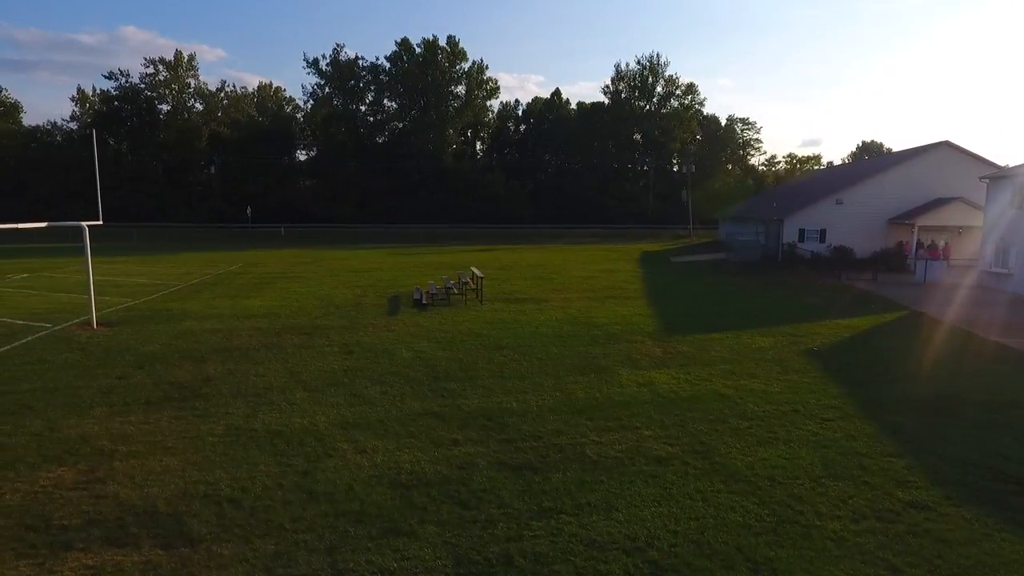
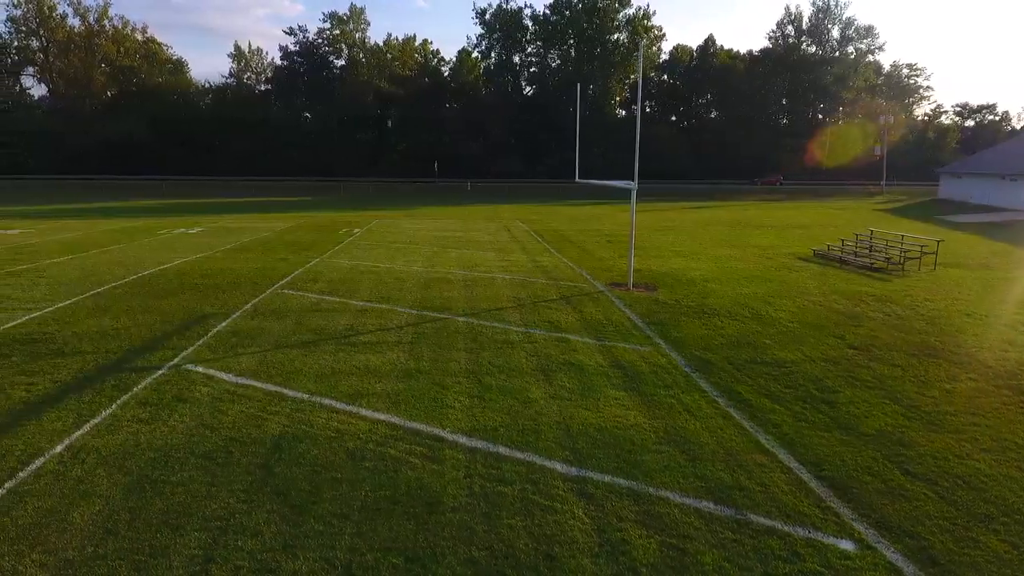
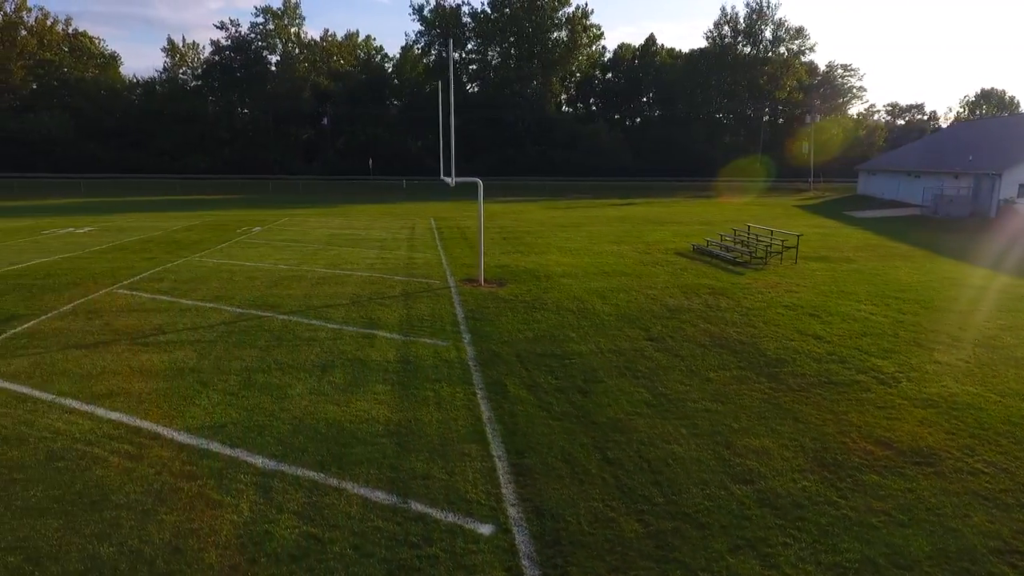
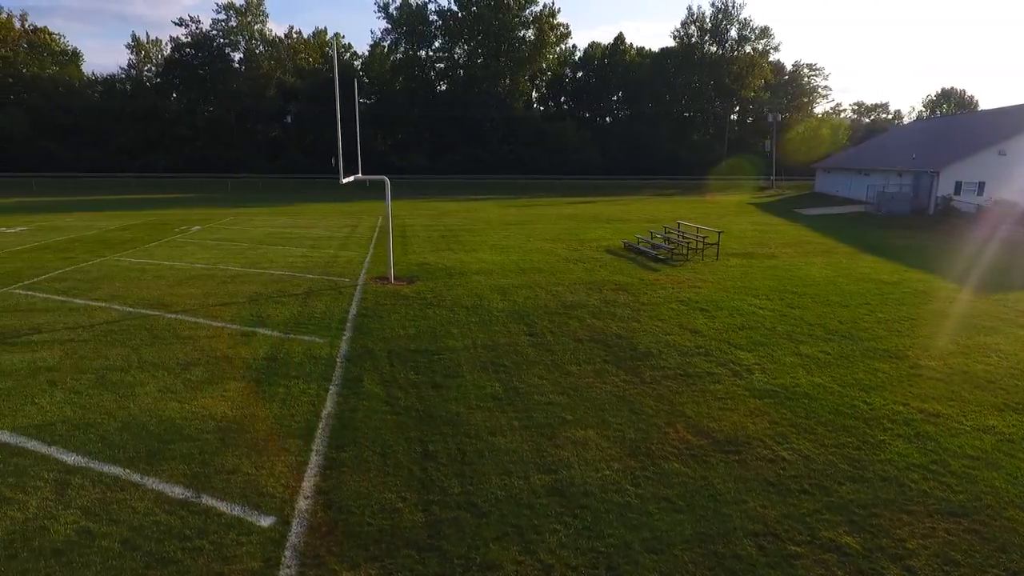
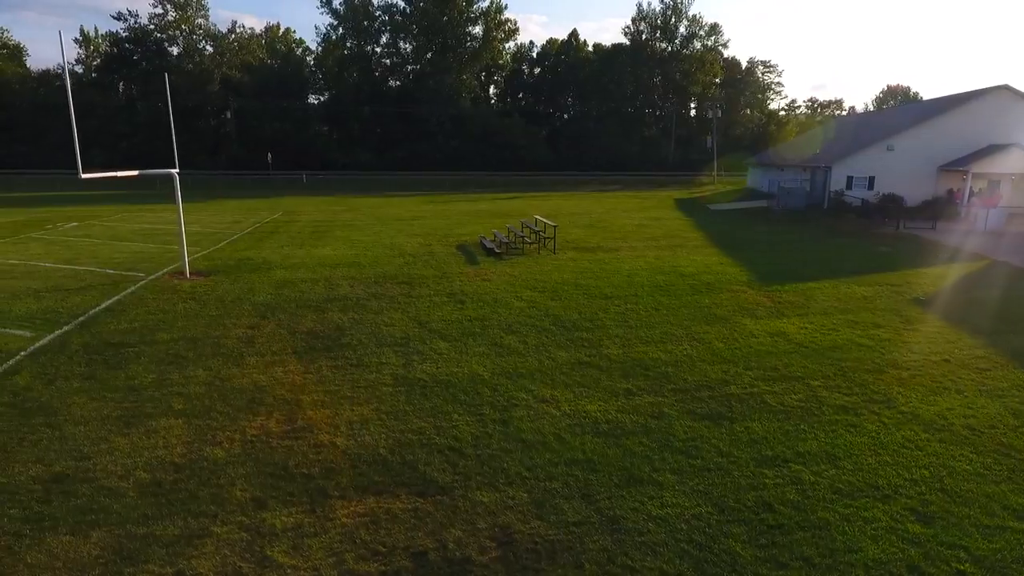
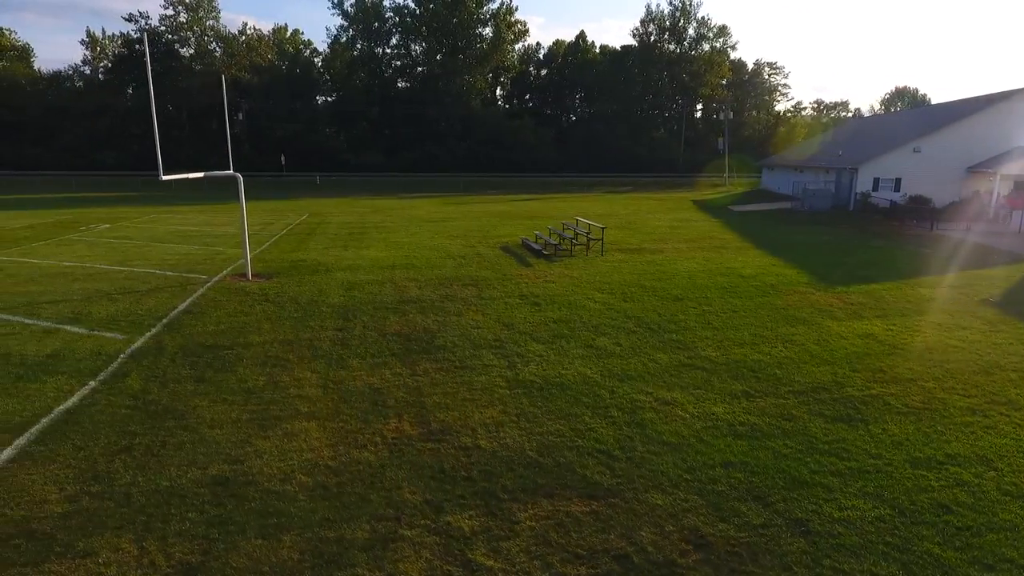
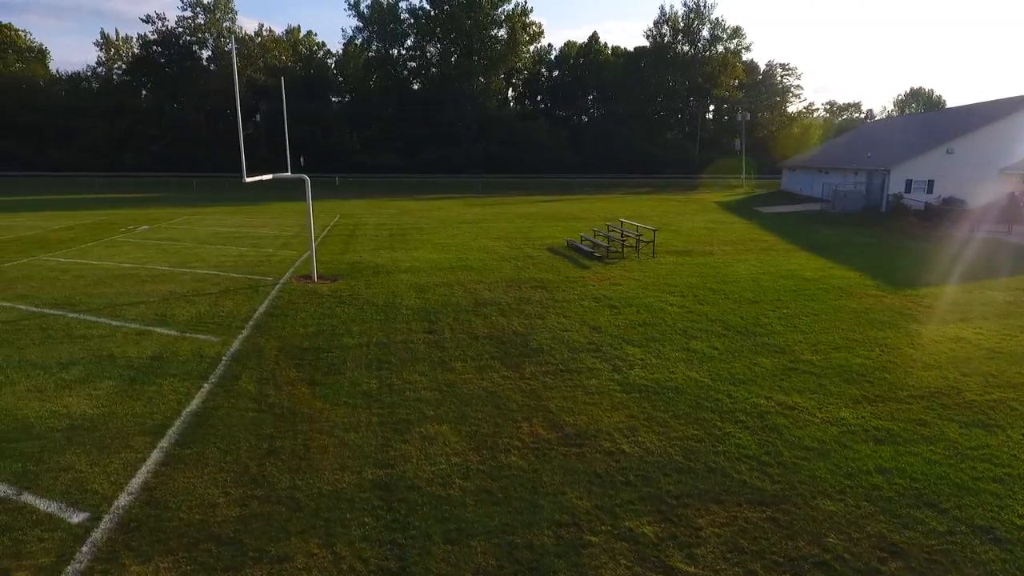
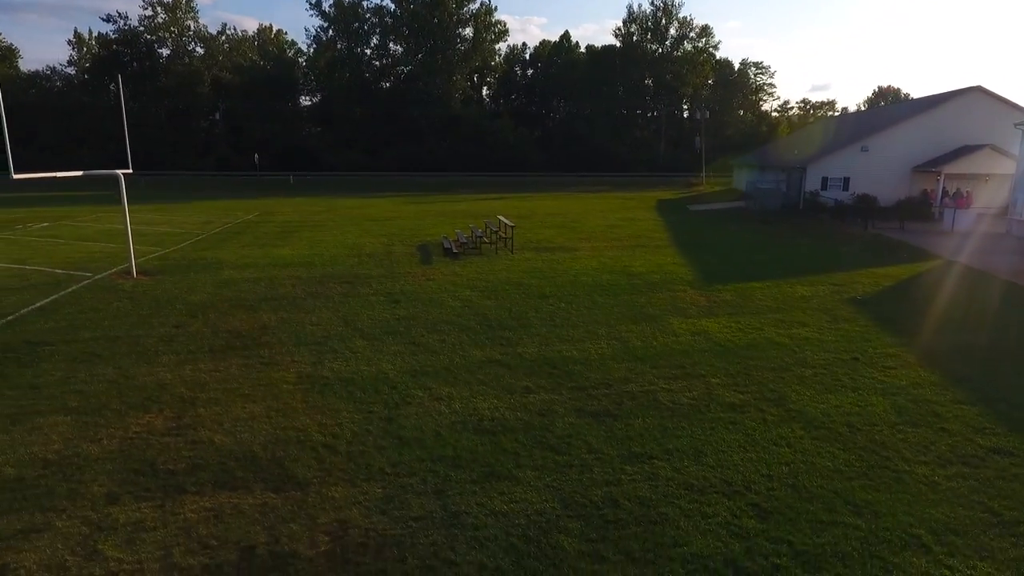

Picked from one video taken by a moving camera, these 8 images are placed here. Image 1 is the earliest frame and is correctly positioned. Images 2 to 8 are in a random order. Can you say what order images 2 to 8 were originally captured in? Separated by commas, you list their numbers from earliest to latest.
8, 5, 6, 7, 4, 3, 2
